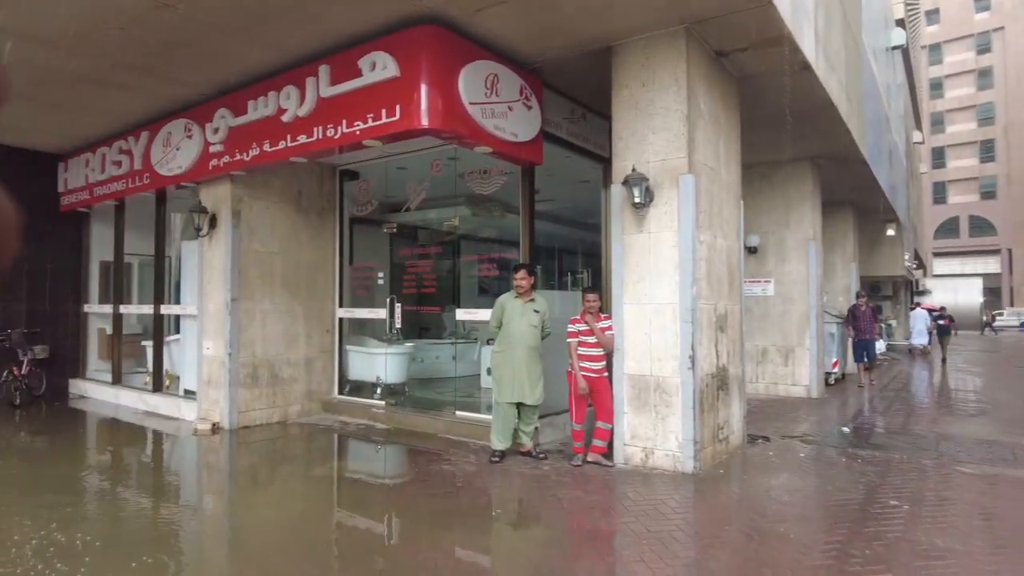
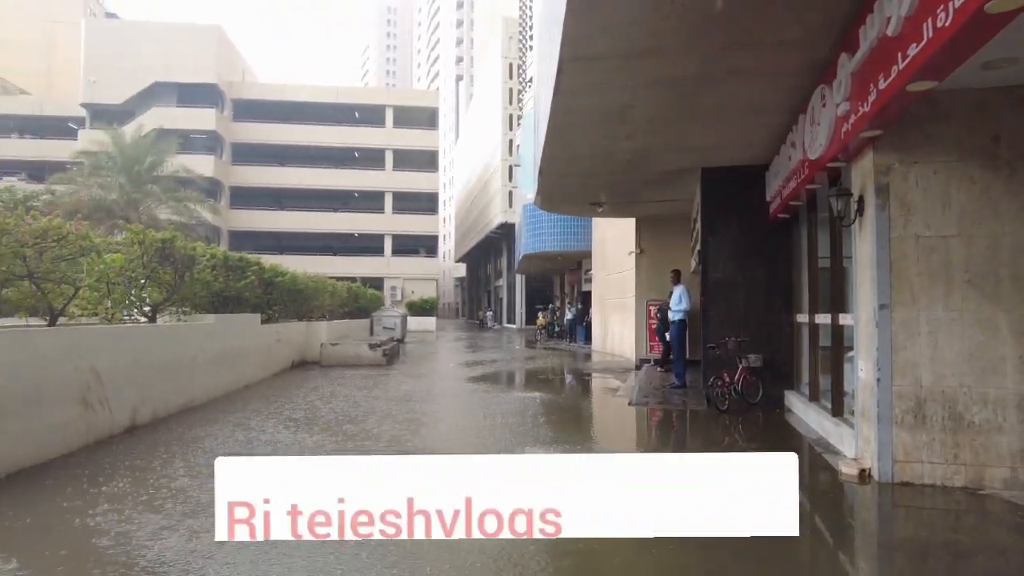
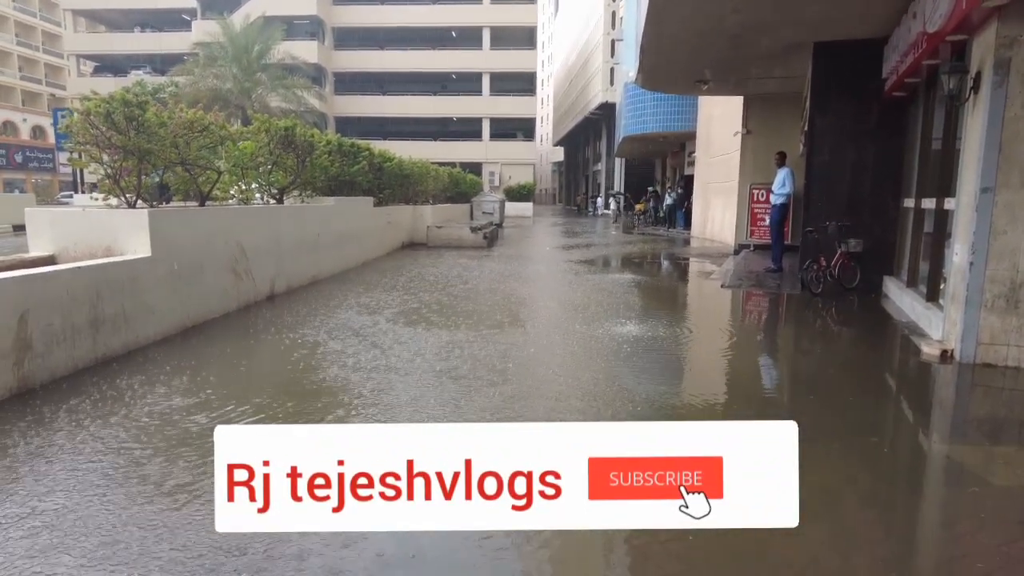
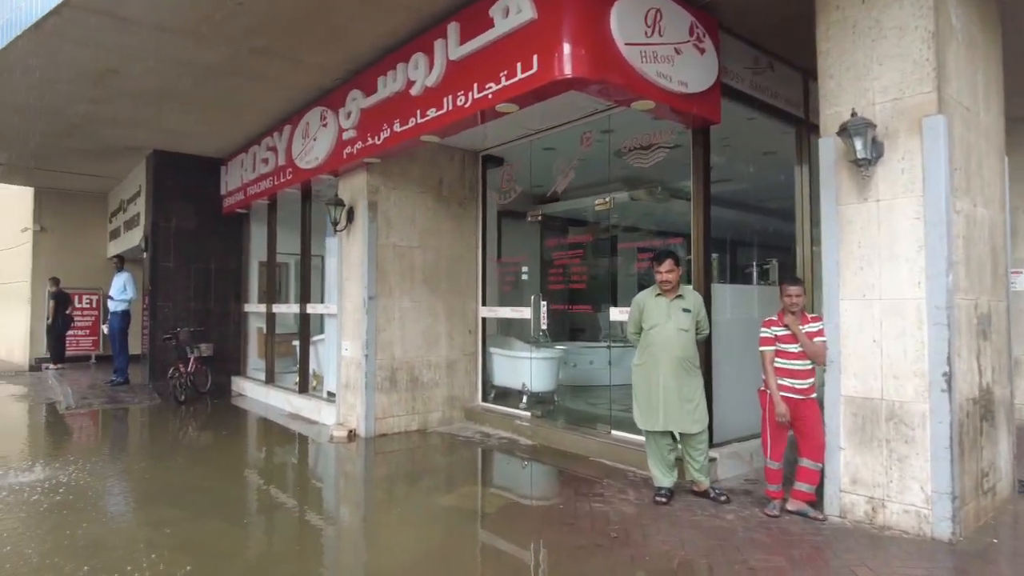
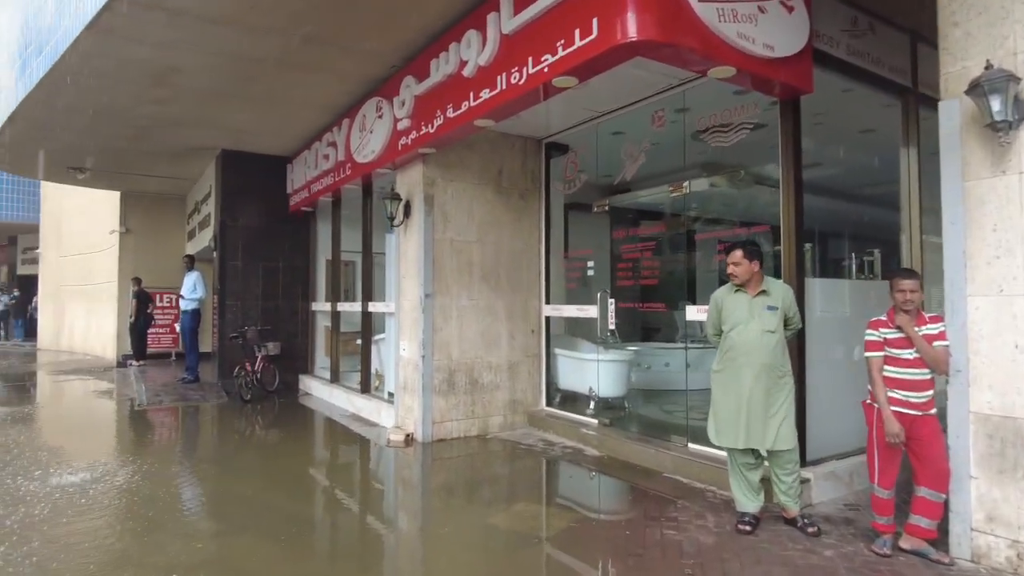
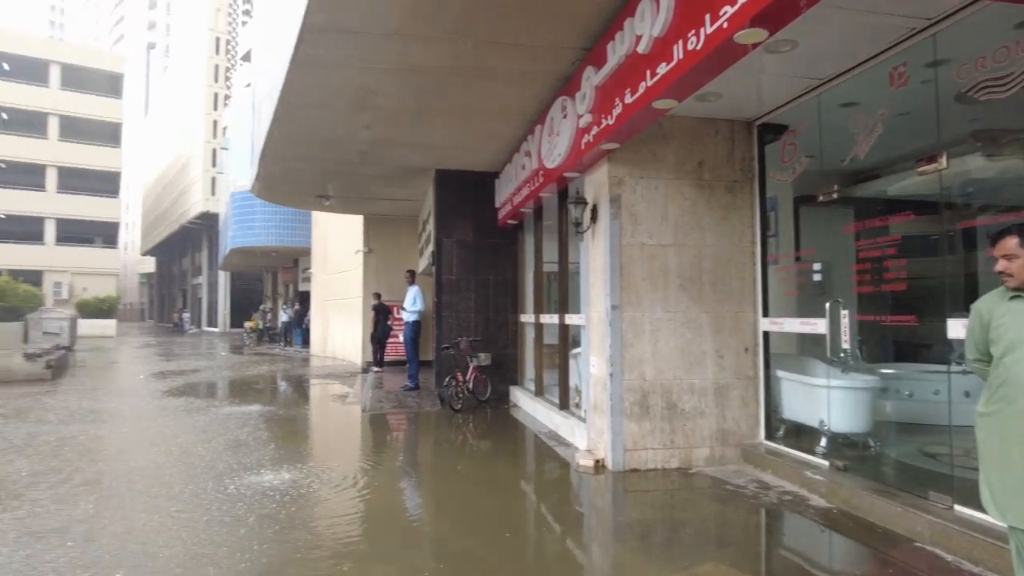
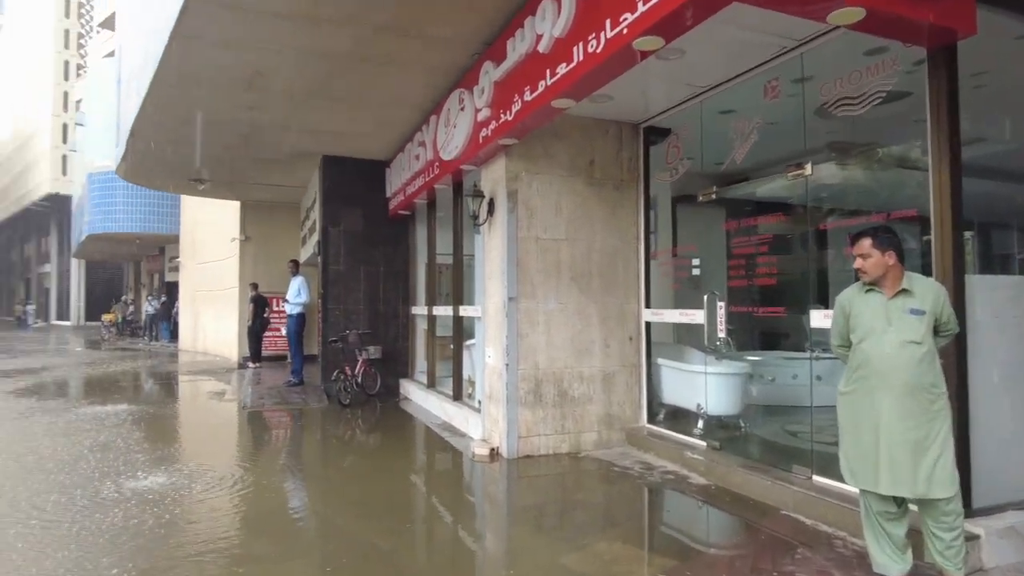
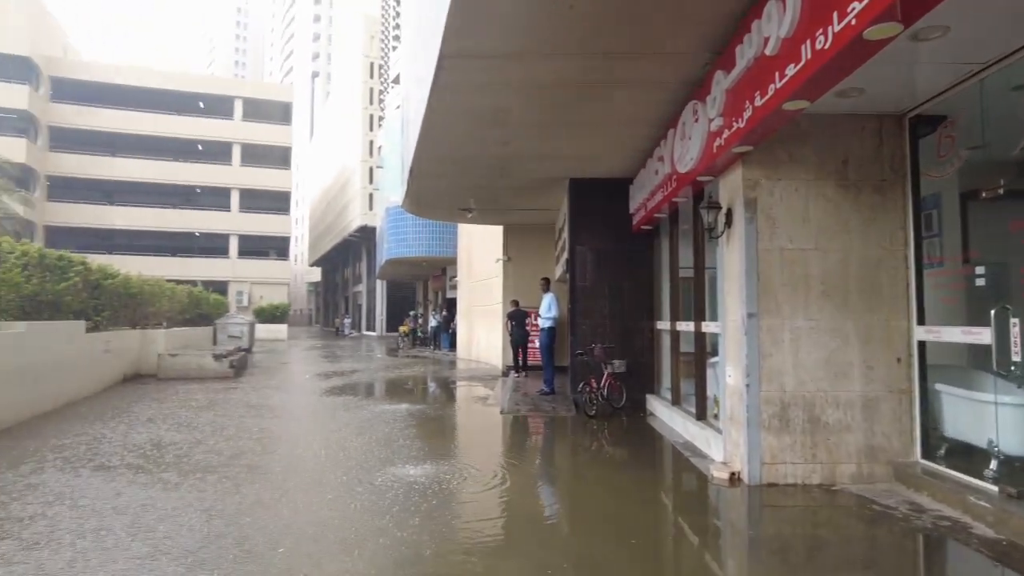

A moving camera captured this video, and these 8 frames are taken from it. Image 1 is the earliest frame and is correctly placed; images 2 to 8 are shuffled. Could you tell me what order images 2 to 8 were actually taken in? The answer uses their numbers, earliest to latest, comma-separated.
4, 5, 7, 6, 8, 2, 3
